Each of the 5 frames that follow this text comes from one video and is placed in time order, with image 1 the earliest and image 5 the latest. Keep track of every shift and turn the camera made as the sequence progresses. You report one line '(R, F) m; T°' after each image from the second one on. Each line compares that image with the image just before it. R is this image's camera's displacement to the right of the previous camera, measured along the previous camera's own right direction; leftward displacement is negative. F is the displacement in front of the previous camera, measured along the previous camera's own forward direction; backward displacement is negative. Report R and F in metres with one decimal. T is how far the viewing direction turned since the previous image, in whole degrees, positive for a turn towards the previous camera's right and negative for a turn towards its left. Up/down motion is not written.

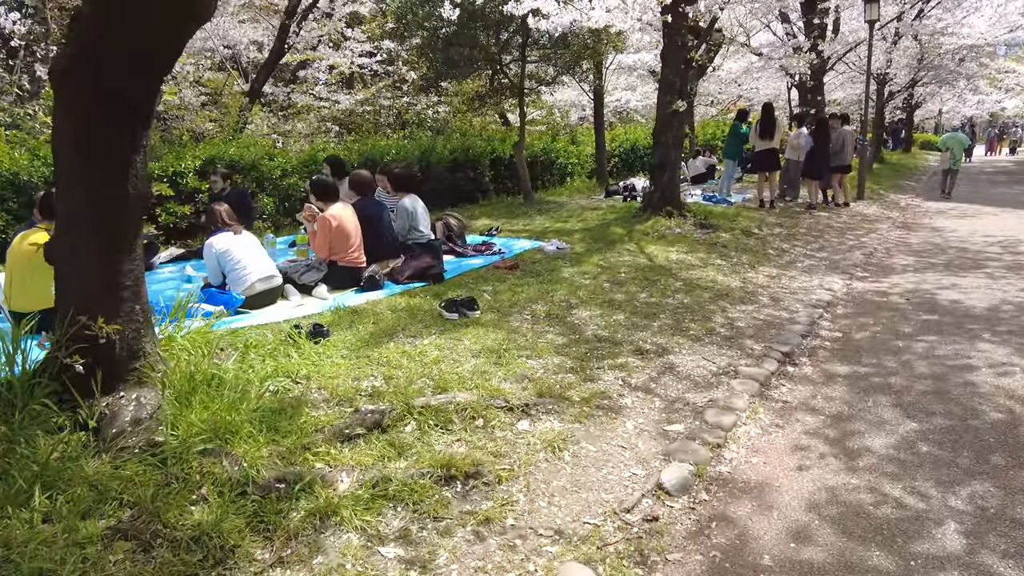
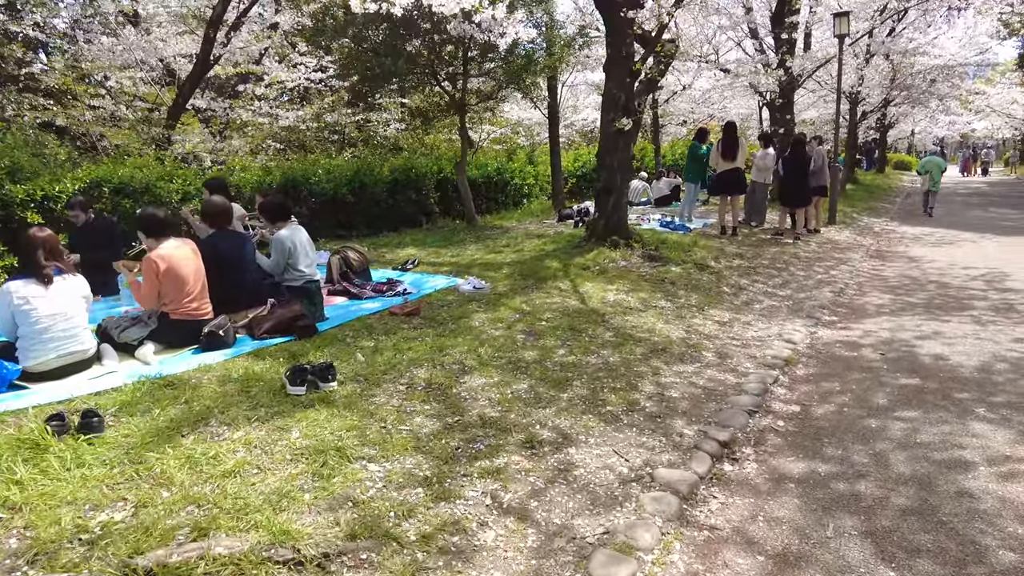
(+0.6, +1.0) m; +1°
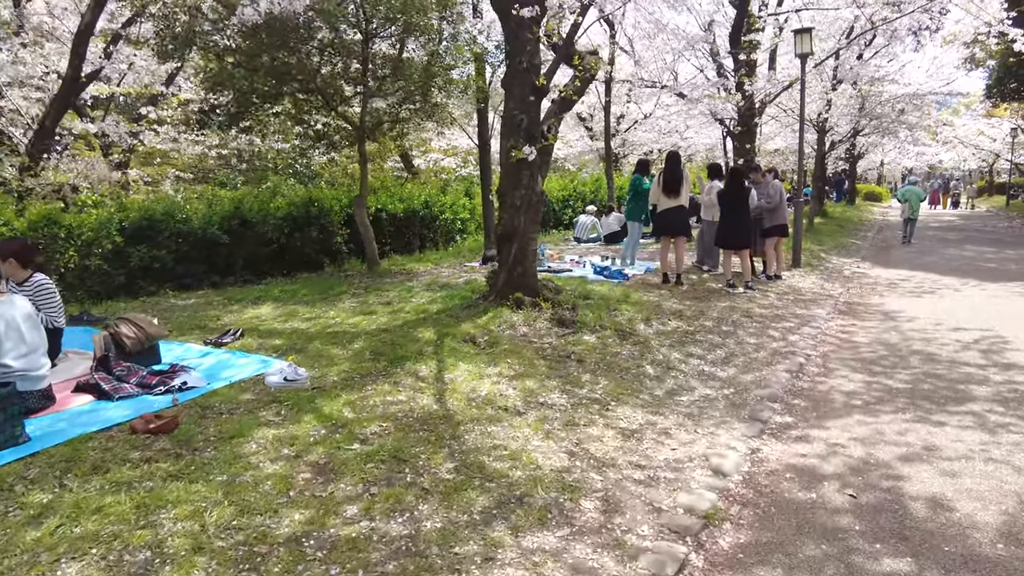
(+0.9, +1.6) m; +2°
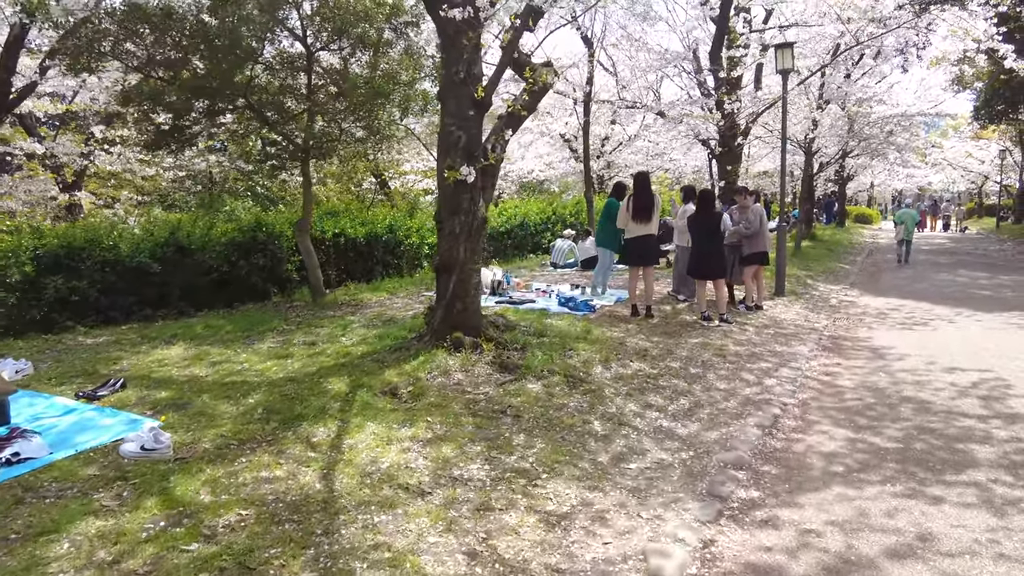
(+0.4, +0.7) m; 0°
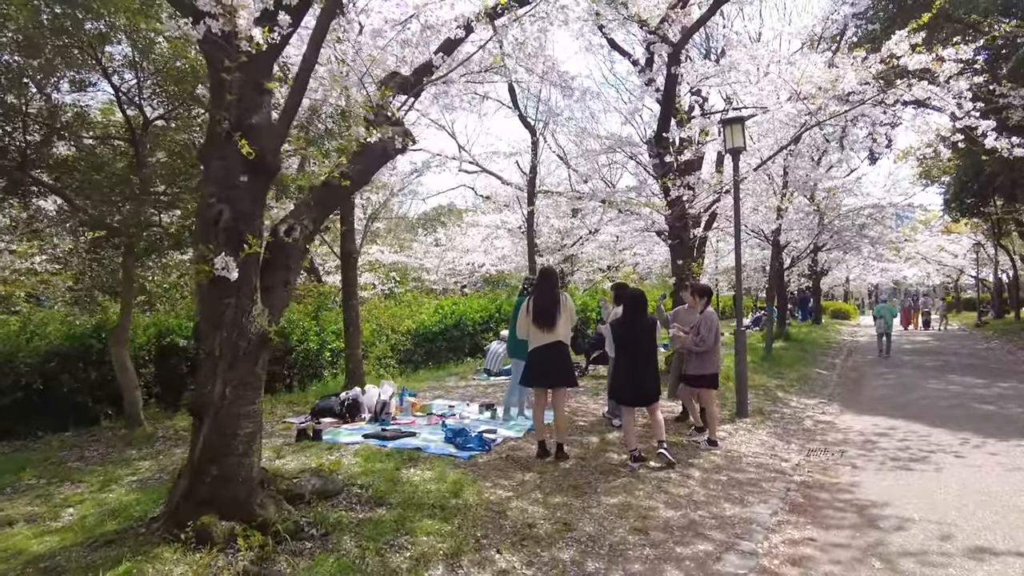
(+0.9, +1.8) m; +1°
